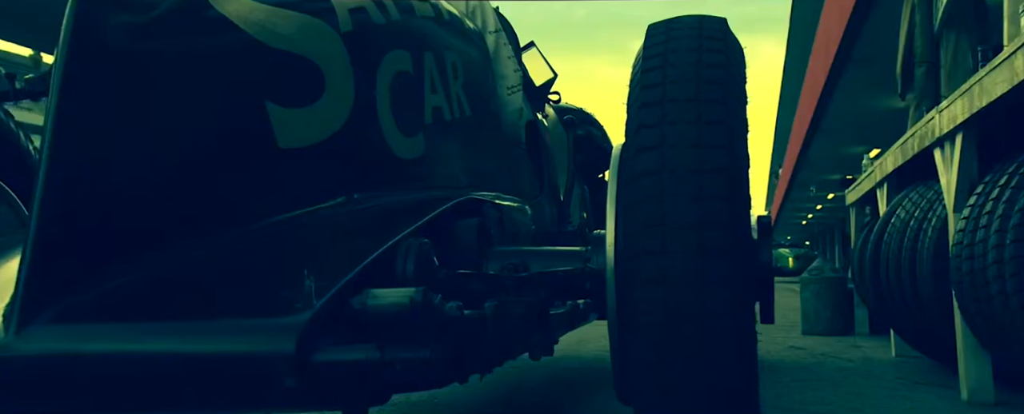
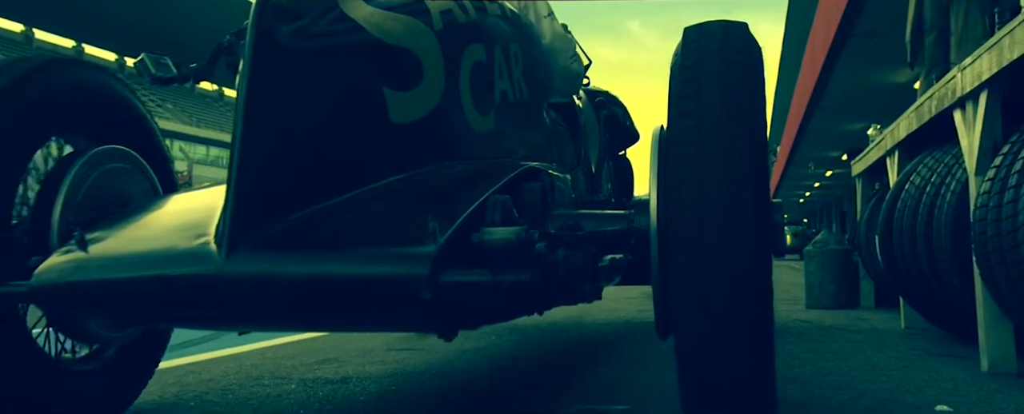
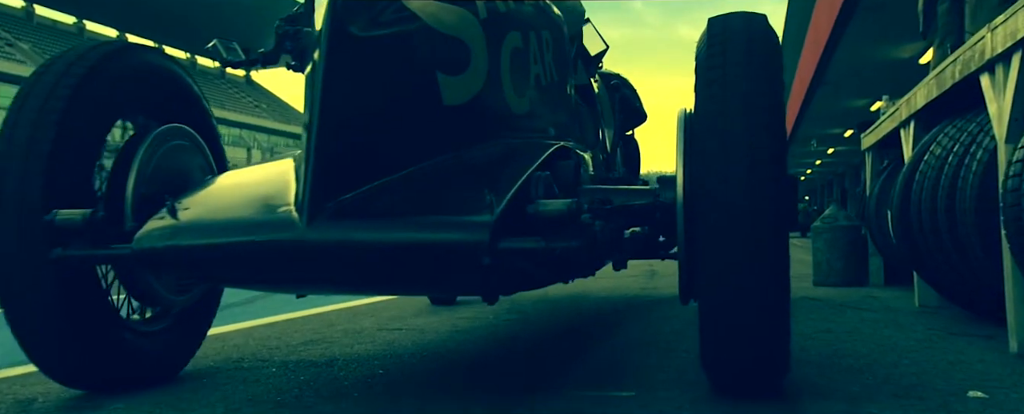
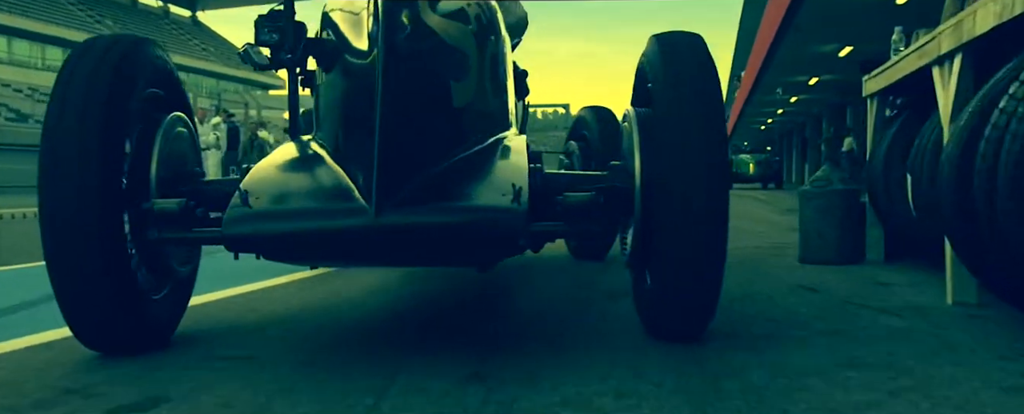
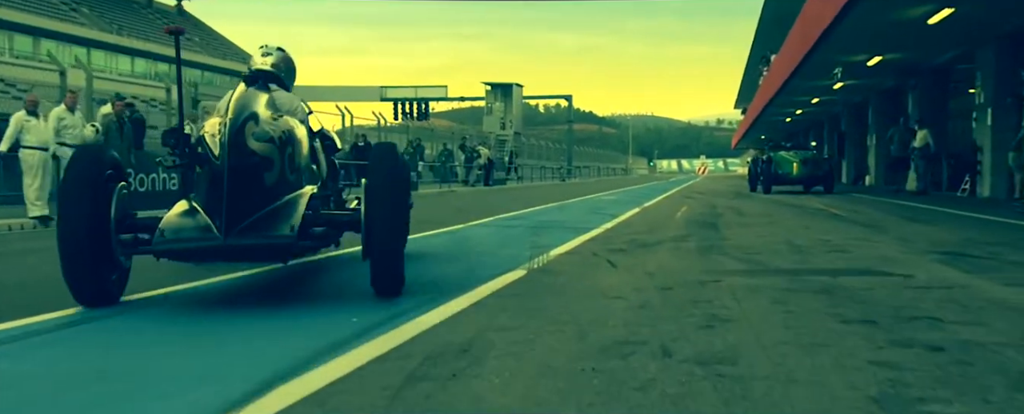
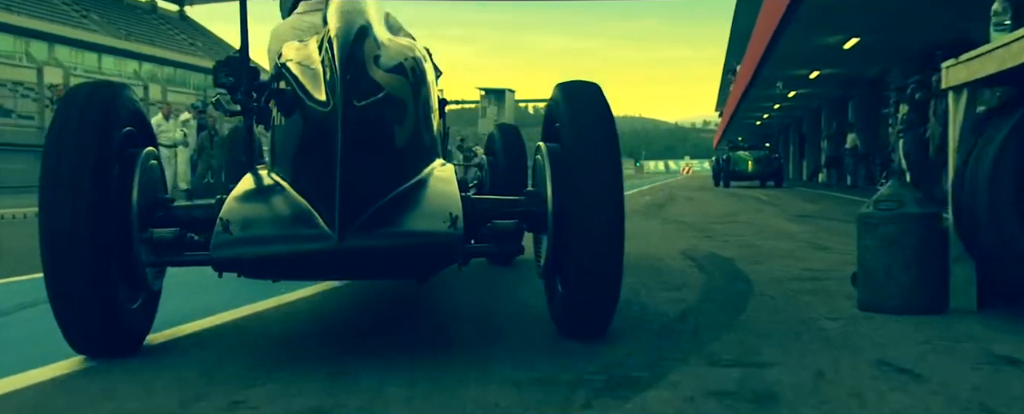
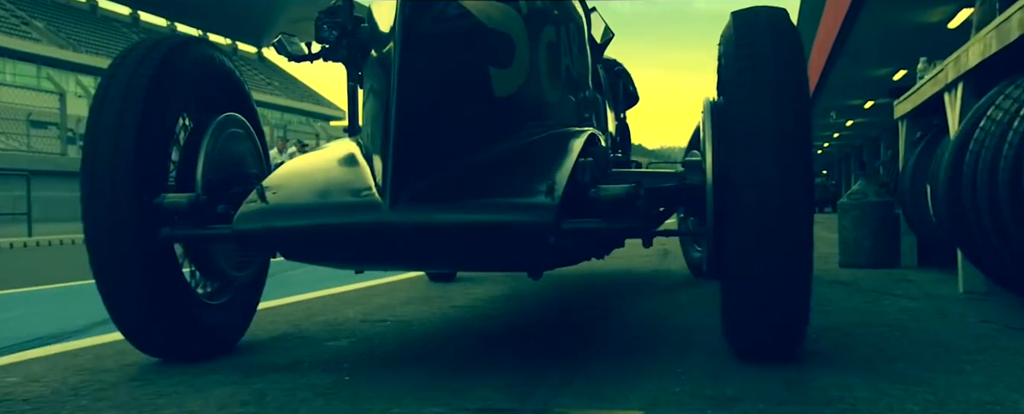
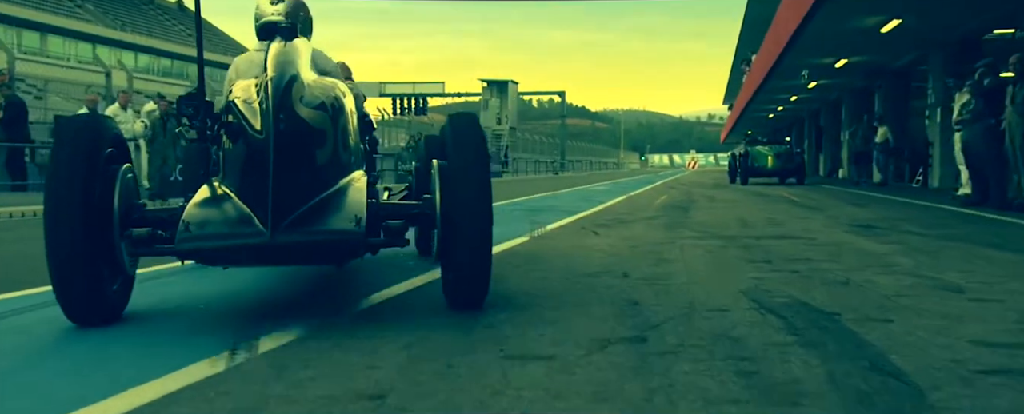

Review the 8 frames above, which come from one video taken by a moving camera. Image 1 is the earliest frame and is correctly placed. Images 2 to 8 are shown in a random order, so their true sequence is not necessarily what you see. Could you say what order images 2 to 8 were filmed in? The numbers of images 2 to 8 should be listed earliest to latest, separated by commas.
2, 3, 7, 4, 6, 8, 5
